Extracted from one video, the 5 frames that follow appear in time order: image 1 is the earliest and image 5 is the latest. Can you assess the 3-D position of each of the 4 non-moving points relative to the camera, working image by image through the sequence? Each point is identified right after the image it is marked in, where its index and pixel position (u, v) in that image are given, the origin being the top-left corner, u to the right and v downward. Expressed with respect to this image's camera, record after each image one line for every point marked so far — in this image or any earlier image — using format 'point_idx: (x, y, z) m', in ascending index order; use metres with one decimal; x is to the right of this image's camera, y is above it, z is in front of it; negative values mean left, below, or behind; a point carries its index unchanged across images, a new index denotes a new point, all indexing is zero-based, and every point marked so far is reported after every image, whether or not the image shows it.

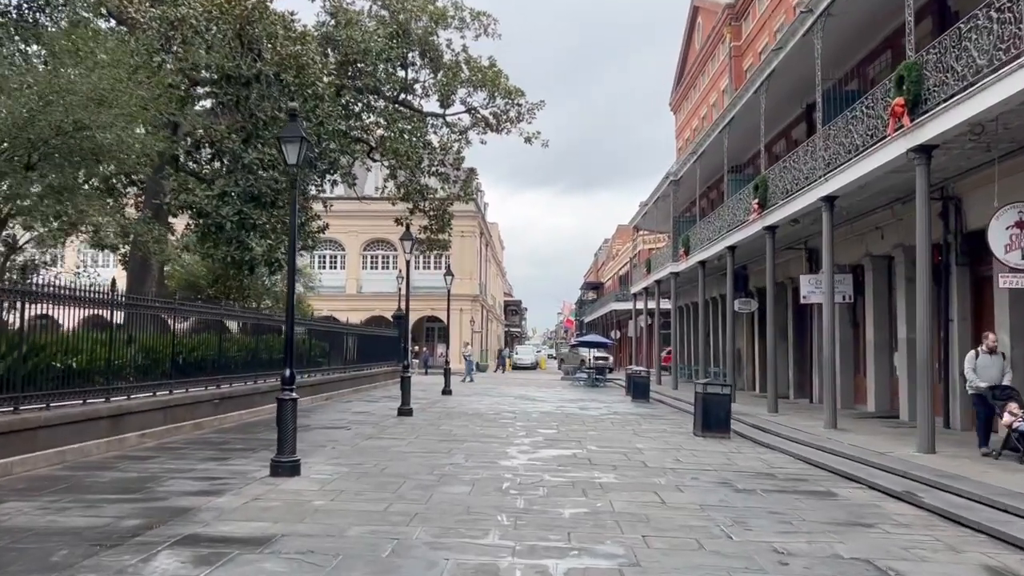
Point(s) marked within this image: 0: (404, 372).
0: (-2.2, -1.7, +16.2) m
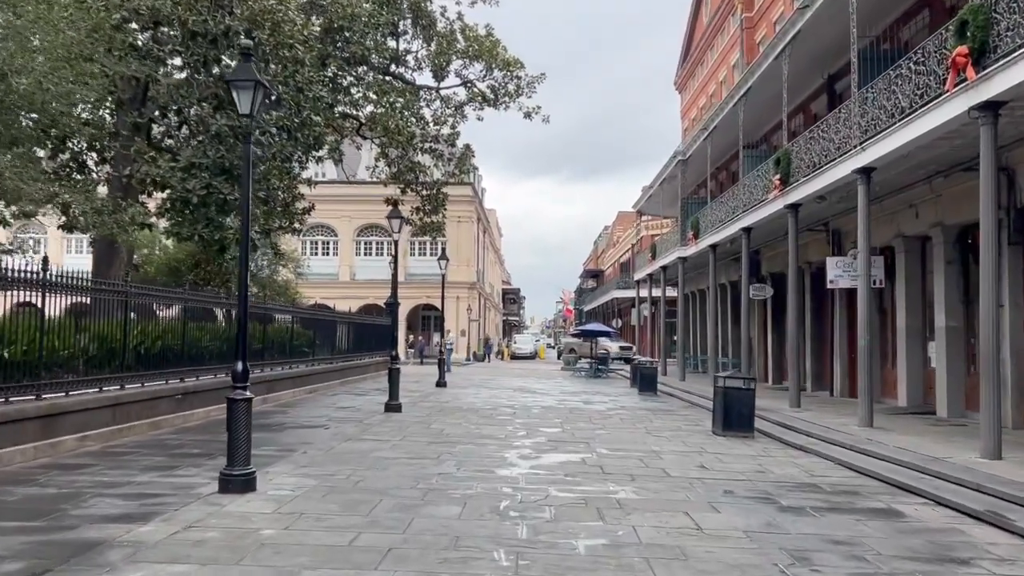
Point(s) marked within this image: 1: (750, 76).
0: (-2.2, -1.4, +14.7) m
1: (+5.5, +4.9, +18.4) m
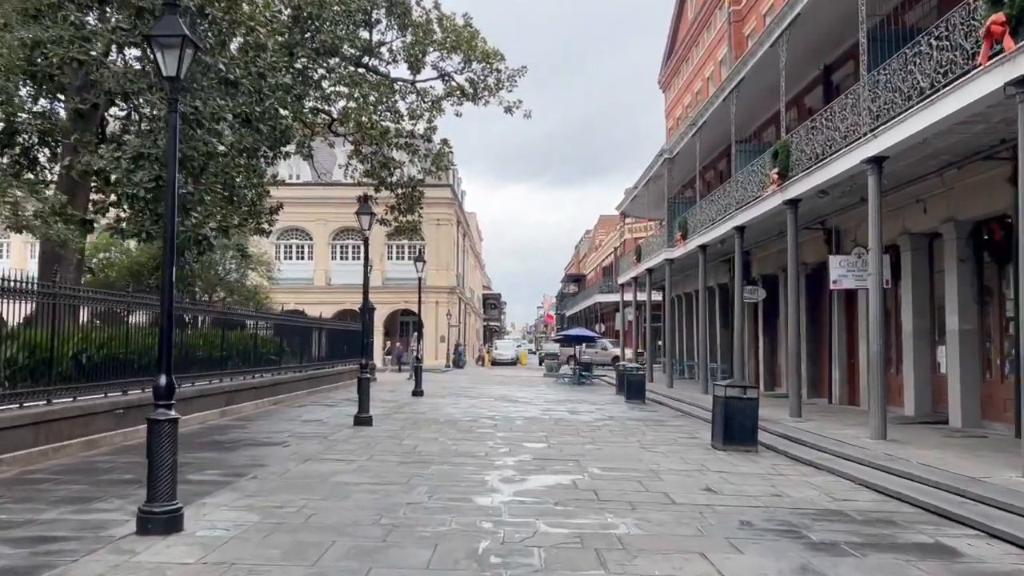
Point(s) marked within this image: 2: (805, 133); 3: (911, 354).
0: (-2.6, -1.4, +13.5) m
1: (+5.1, +4.9, +17.4) m
2: (+5.3, +2.8, +14.3) m
3: (+7.3, -1.2, +14.5) m
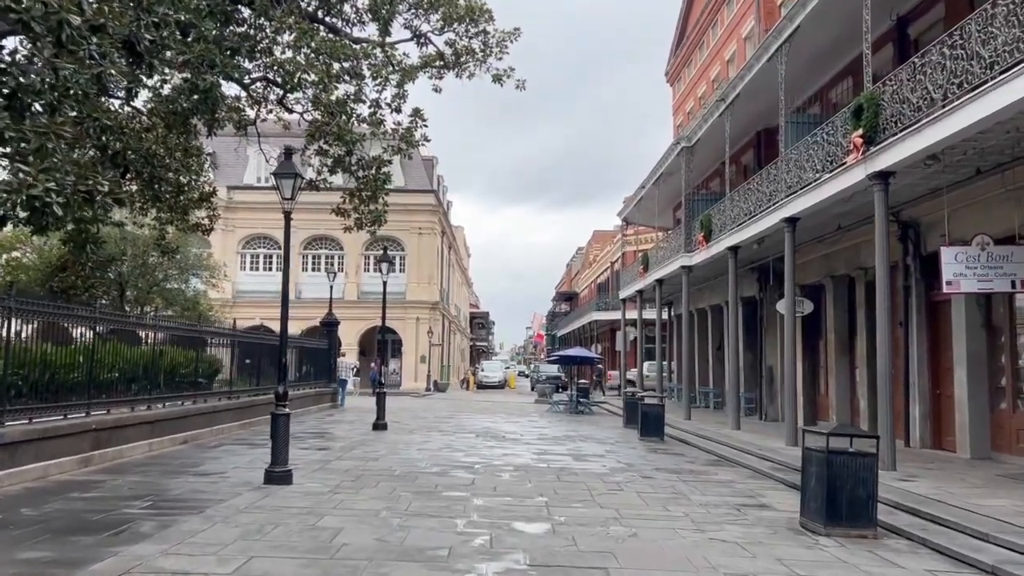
0: (-2.7, -1.4, +9.3) m
1: (+4.9, +4.7, +13.5) m
2: (+5.1, +2.7, +10.3) m
3: (+7.1, -1.3, +10.5) m
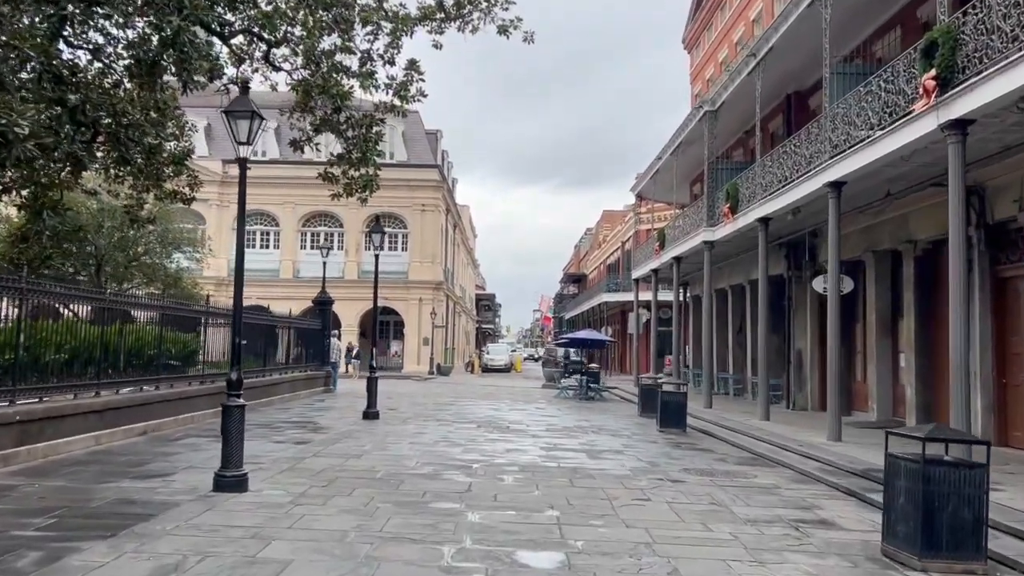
0: (-2.7, -1.0, +7.7) m
1: (+5.0, +5.1, +11.7) m
2: (+5.2, +3.1, +8.5) m
3: (+7.1, -1.0, +8.7) m
